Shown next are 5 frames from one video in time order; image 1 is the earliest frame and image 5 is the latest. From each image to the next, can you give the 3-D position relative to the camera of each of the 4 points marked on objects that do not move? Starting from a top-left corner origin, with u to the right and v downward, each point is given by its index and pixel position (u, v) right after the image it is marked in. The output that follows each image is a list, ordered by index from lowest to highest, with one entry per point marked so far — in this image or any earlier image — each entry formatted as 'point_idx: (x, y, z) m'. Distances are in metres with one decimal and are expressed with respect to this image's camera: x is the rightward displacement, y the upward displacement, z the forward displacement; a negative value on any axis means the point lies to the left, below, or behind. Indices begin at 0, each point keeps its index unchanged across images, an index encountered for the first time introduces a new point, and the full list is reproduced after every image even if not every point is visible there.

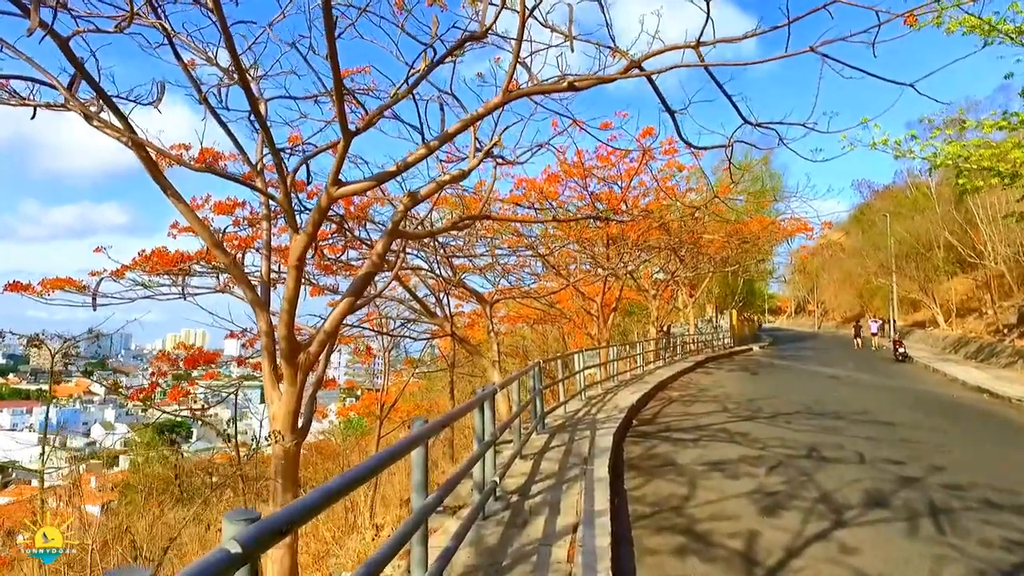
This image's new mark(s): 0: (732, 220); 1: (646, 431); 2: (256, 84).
0: (+4.7, +1.5, +14.4) m
1: (+1.4, -1.5, +6.9) m
2: (-2.1, +1.7, +5.5) m
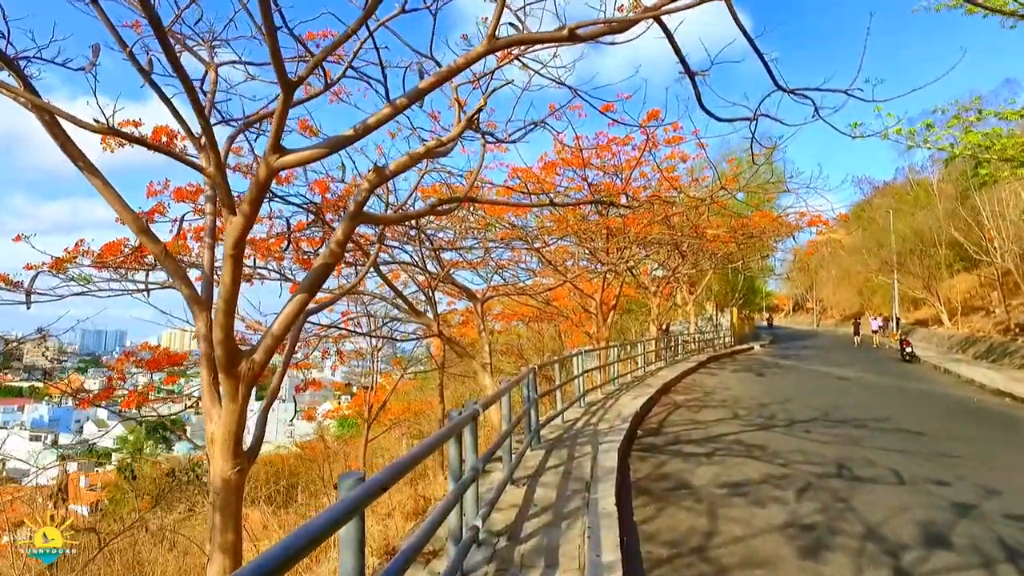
0: (+4.6, +1.5, +13.7) m
1: (+1.3, -1.5, +6.2) m
2: (-2.2, +1.7, +4.8) m
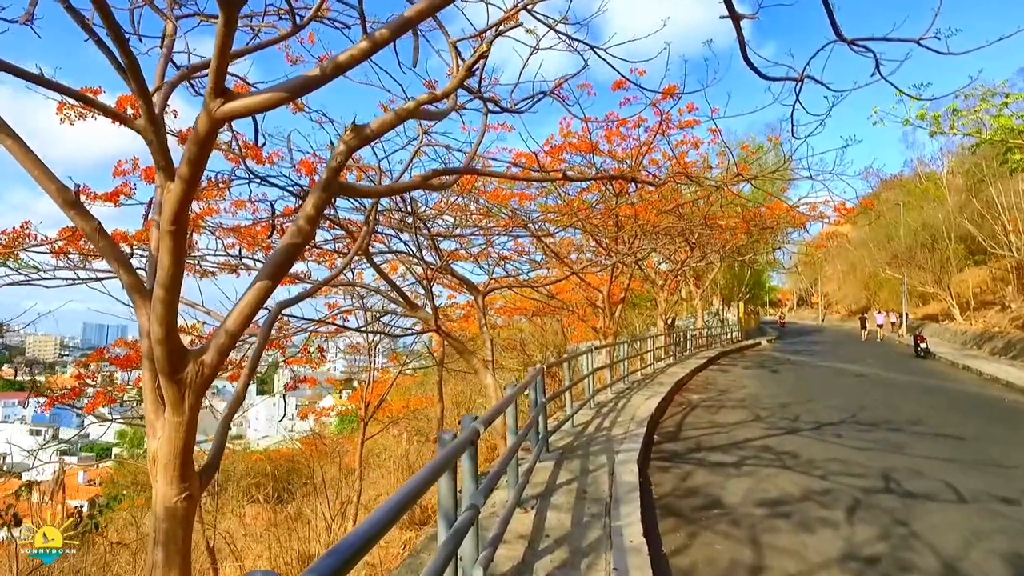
0: (+4.7, +1.7, +13.1) m
1: (+1.4, -1.4, +5.6) m
2: (-2.2, +1.8, +4.2) m
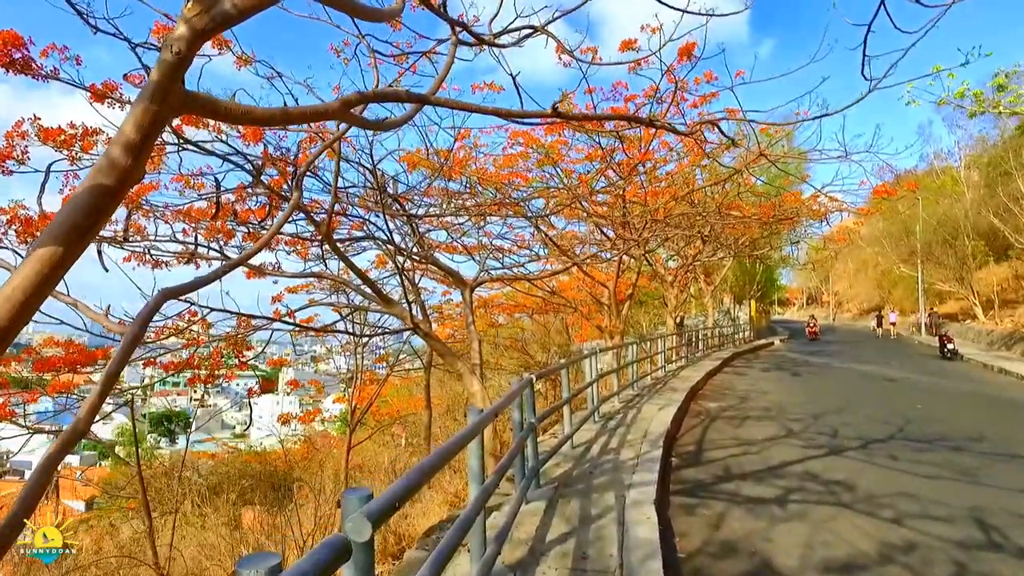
0: (+4.6, +1.7, +11.9) m
1: (+1.3, -1.3, +4.5) m
2: (-2.3, +1.9, +3.1) m
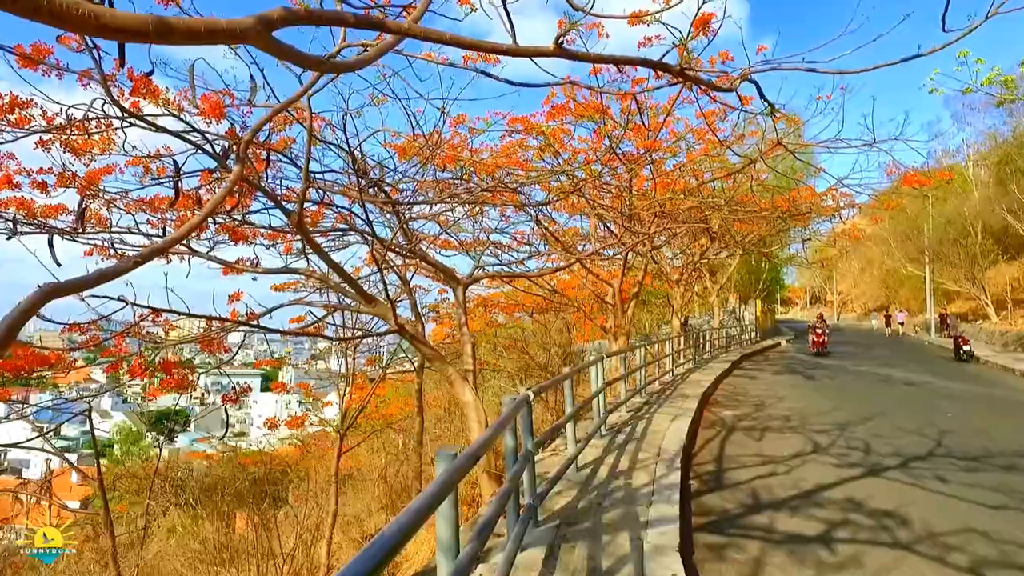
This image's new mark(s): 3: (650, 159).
0: (+4.6, +1.8, +11.2) m
1: (+1.2, -1.3, +3.8) m
2: (-2.3, +1.9, +2.4) m
3: (+1.7, +1.6, +8.2) m
